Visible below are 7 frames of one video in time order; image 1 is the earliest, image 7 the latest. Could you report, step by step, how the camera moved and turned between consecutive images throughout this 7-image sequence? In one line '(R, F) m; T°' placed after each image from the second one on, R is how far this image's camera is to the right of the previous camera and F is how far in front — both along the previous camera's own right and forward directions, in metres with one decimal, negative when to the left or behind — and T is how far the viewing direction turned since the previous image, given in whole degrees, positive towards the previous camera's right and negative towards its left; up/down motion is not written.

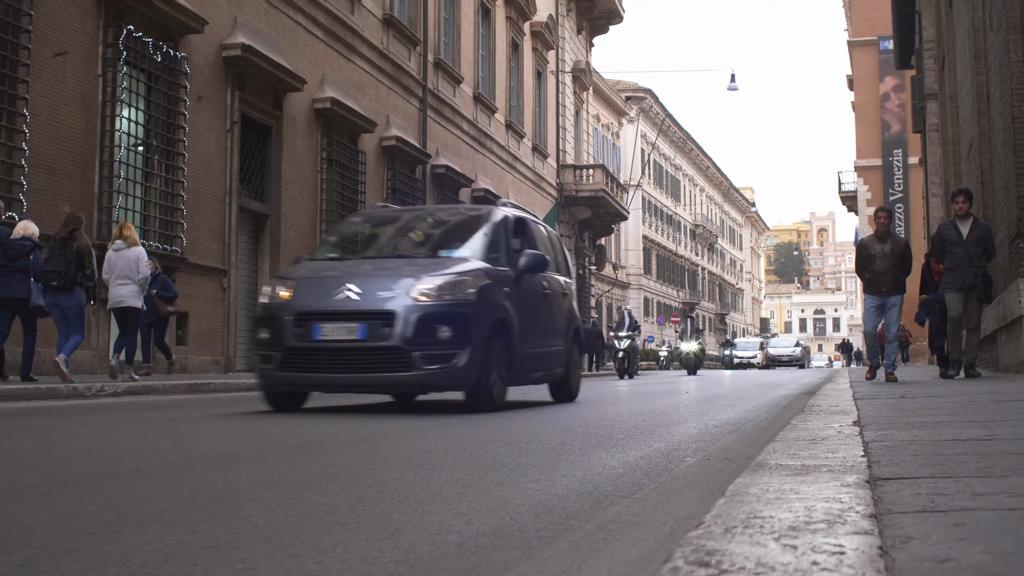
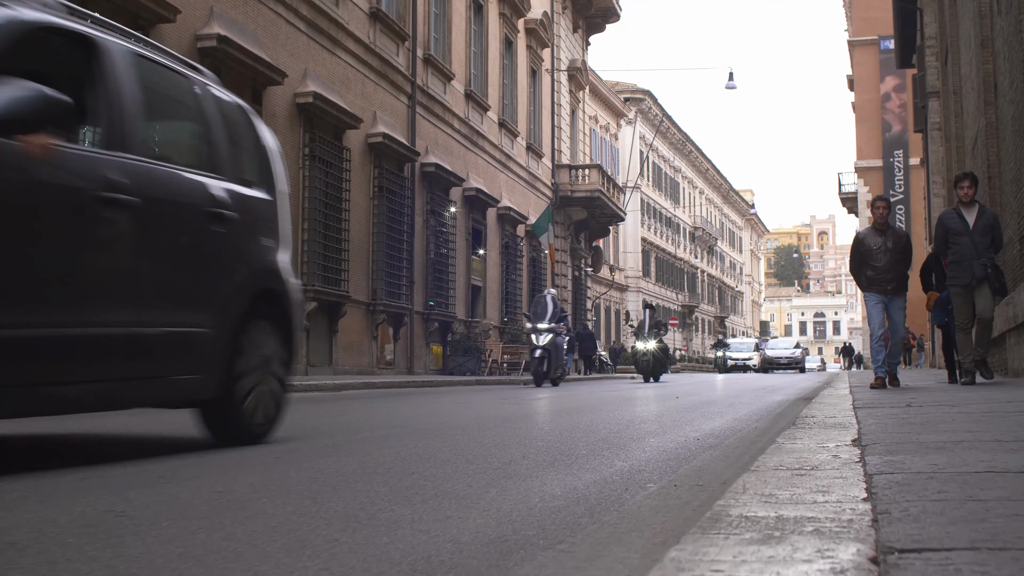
(+0.2, +0.6) m; 0°
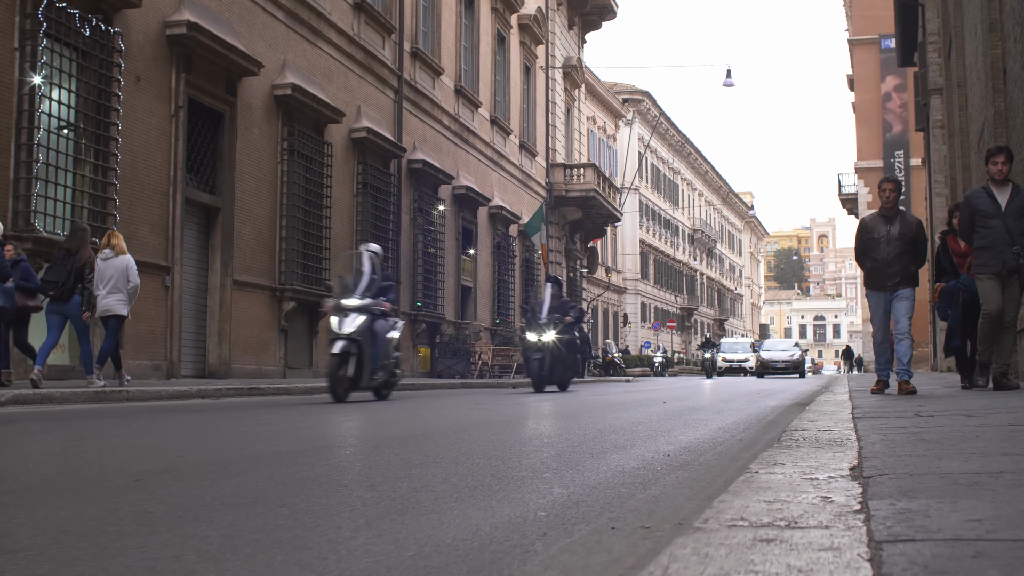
(+0.2, +0.7) m; 0°
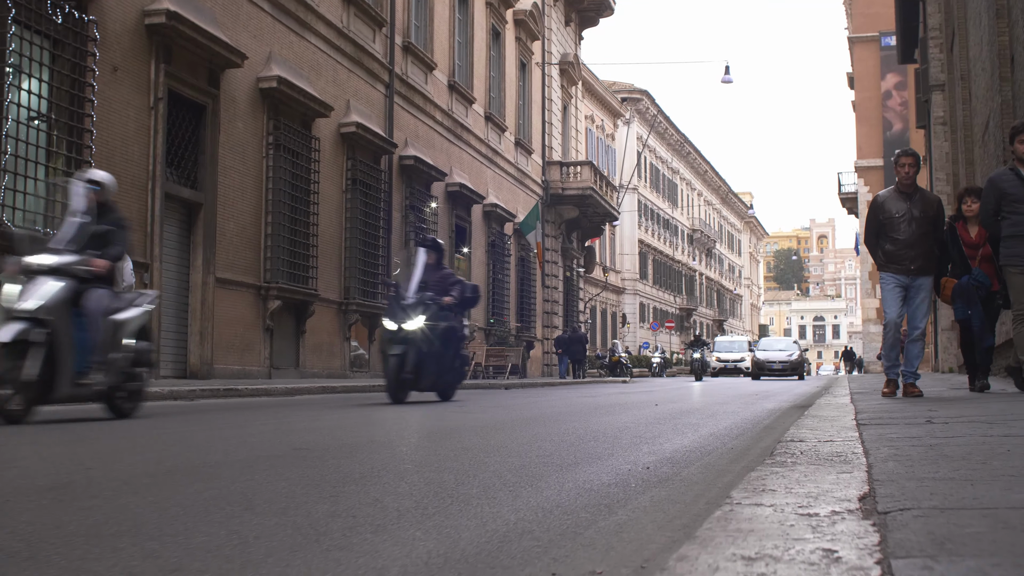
(+0.1, +0.5) m; 0°
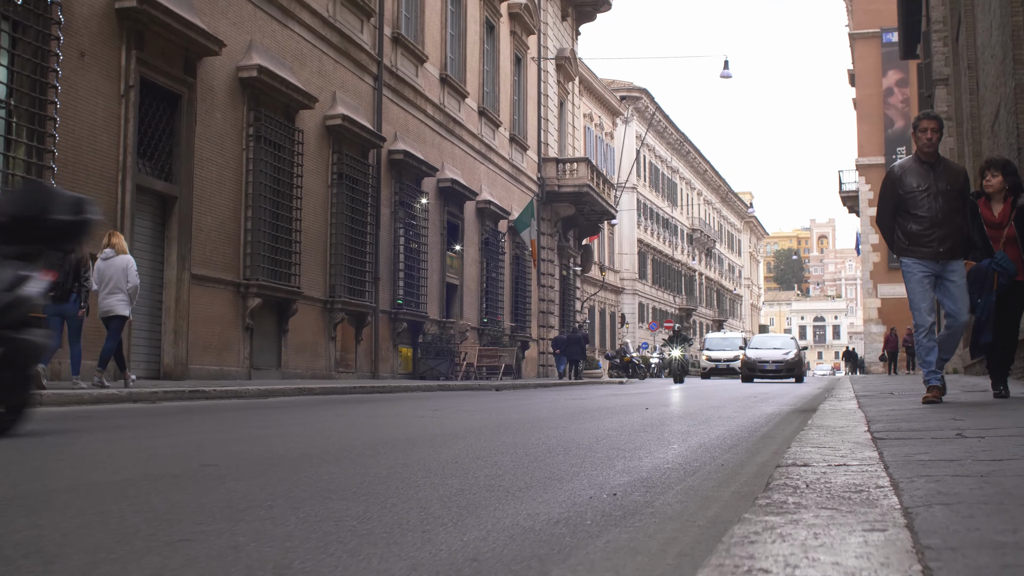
(+0.2, +0.7) m; 0°
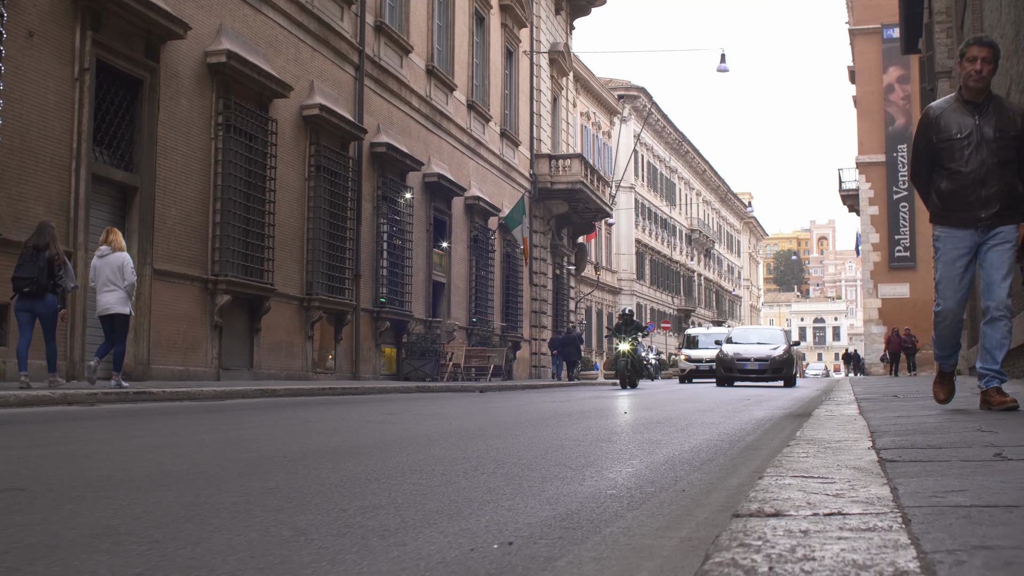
(+0.3, +0.8) m; 0°
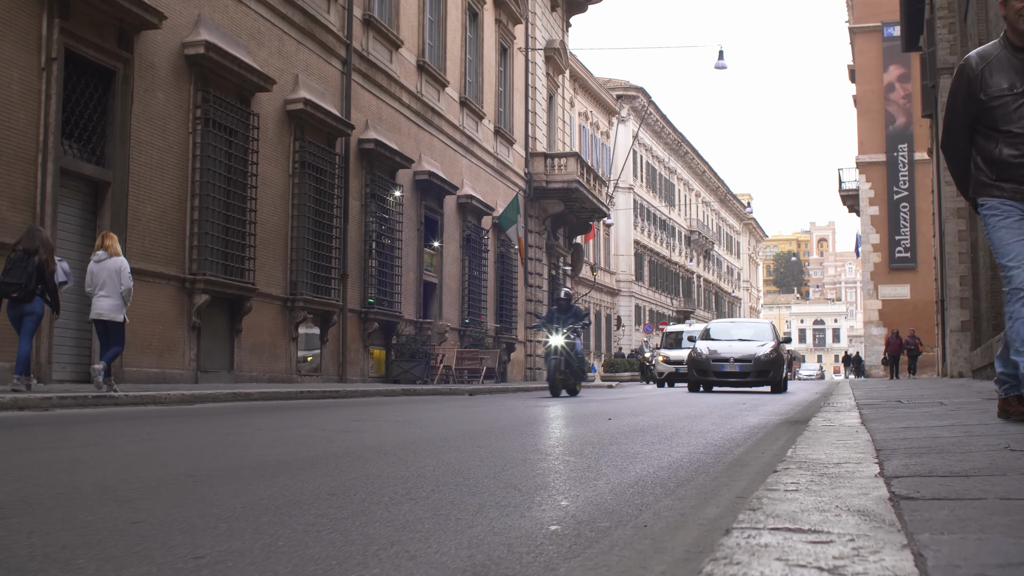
(+0.2, +0.5) m; 0°
